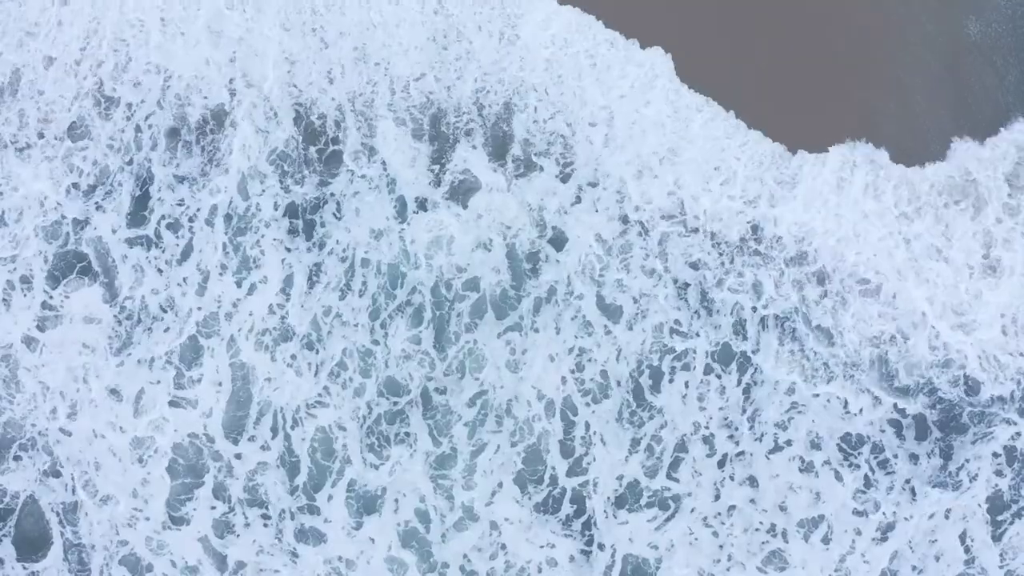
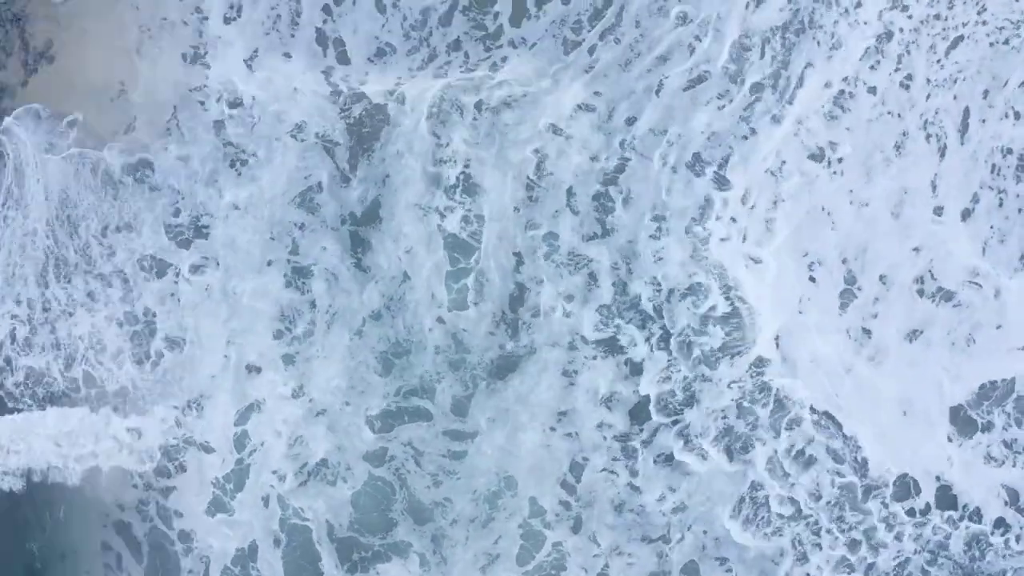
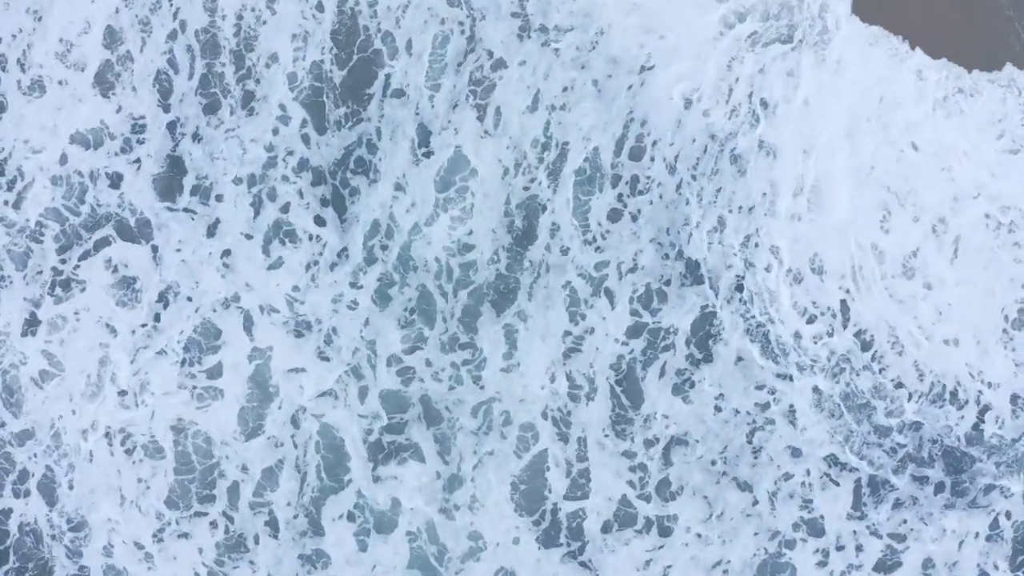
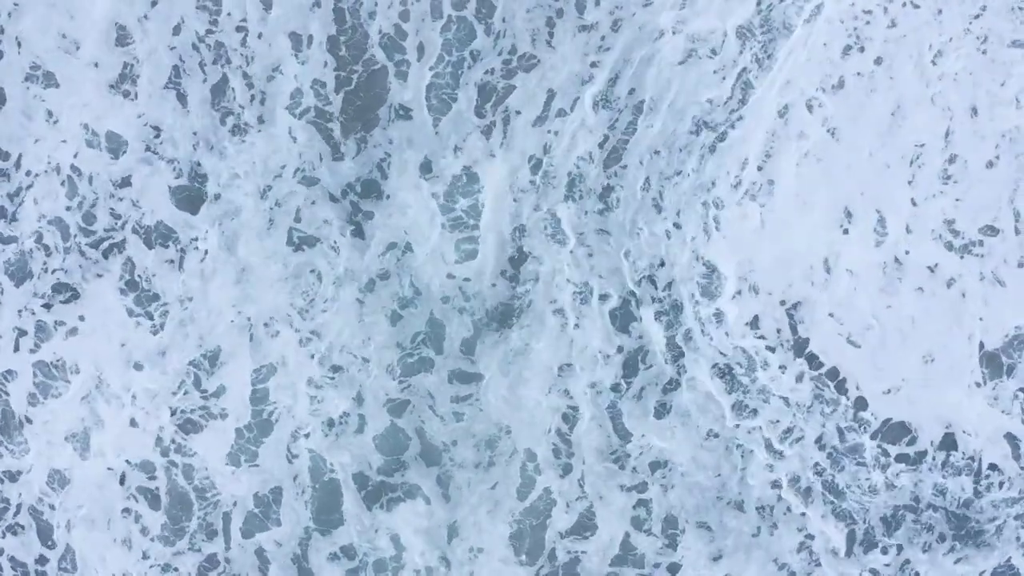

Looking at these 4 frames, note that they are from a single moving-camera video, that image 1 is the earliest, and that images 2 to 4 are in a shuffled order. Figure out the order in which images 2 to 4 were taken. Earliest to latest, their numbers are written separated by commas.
3, 4, 2
